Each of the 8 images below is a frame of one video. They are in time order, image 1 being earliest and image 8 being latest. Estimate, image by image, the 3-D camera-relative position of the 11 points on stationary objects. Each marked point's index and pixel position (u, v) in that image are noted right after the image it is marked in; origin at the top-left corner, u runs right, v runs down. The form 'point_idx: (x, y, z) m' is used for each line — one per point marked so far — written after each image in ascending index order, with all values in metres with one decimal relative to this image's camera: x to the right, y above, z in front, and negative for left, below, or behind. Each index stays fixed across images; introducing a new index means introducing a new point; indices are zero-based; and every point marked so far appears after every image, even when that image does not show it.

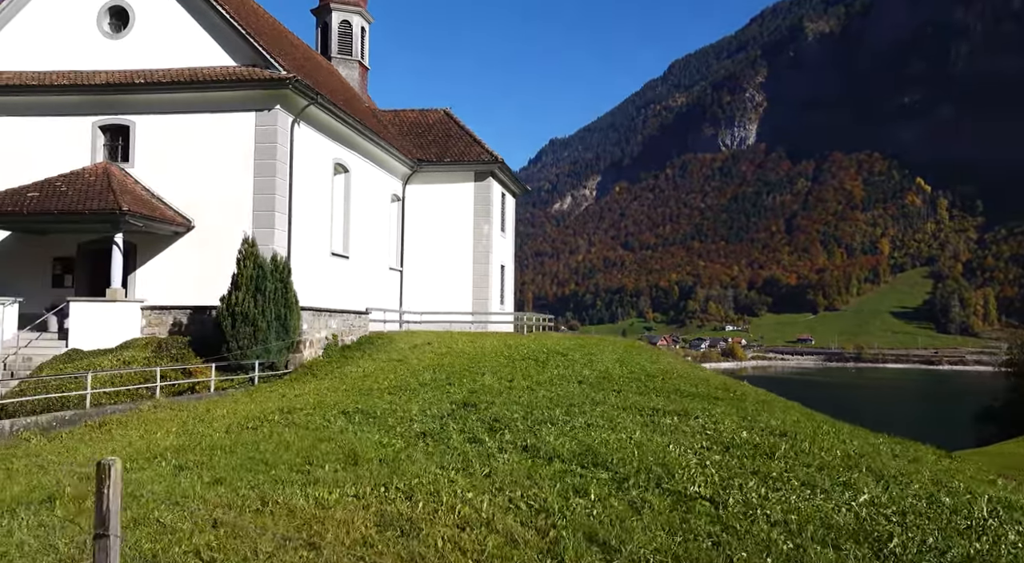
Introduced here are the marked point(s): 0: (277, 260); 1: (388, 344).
0: (-4.5, +0.4, +15.9) m
1: (-2.9, -1.5, +19.4) m
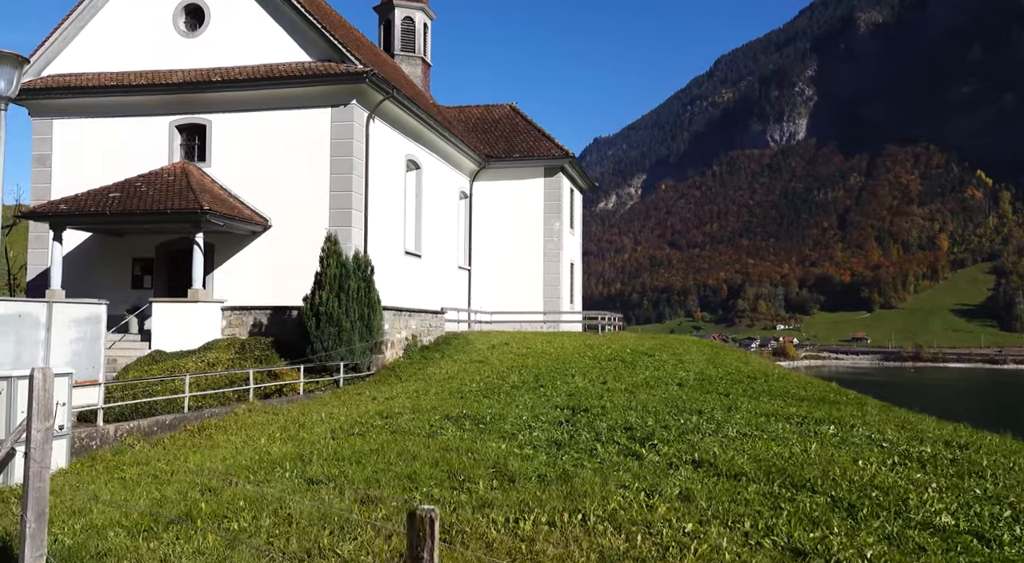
0: (-2.8, +0.4, +15.5) m
1: (-1.0, -1.4, +19.0) m
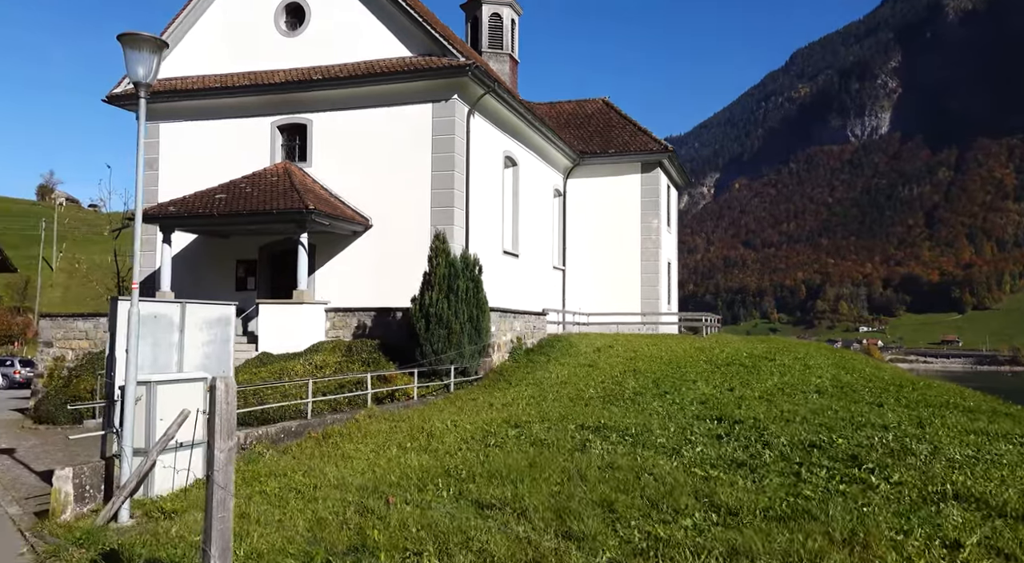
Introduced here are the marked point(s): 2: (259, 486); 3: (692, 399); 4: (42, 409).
0: (-0.8, +0.4, +15.0) m
1: (+1.3, -1.4, +18.3) m
2: (-2.0, -1.7, +6.9) m
3: (+2.5, -1.6, +11.5) m
4: (-9.6, -2.6, +17.4) m
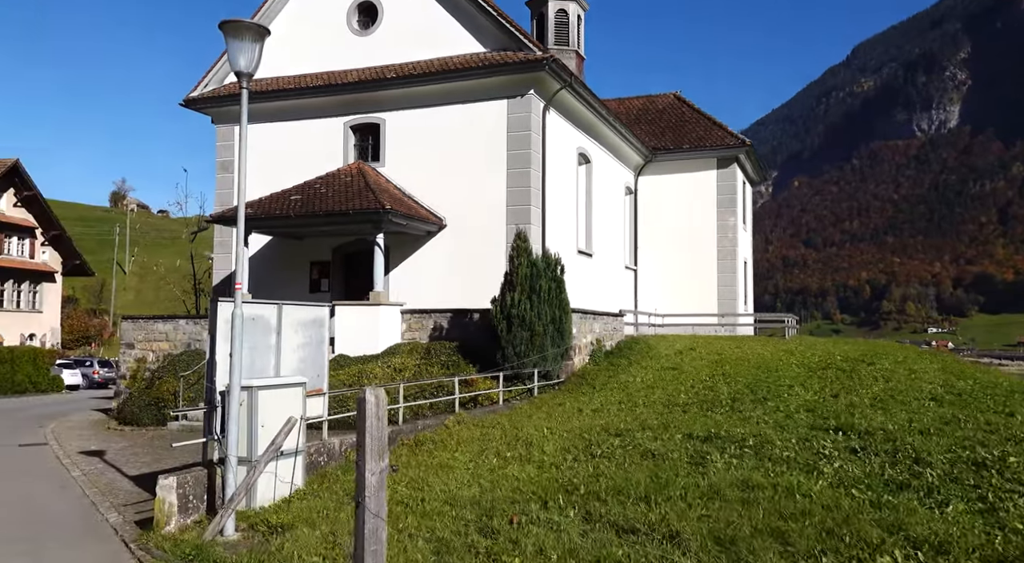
0: (+0.6, +0.4, +14.5) m
1: (+2.9, -1.4, +17.7) m
2: (-1.1, -1.7, +6.5) m
3: (+3.7, -1.6, +10.8) m
4: (-7.9, -2.7, +17.5) m
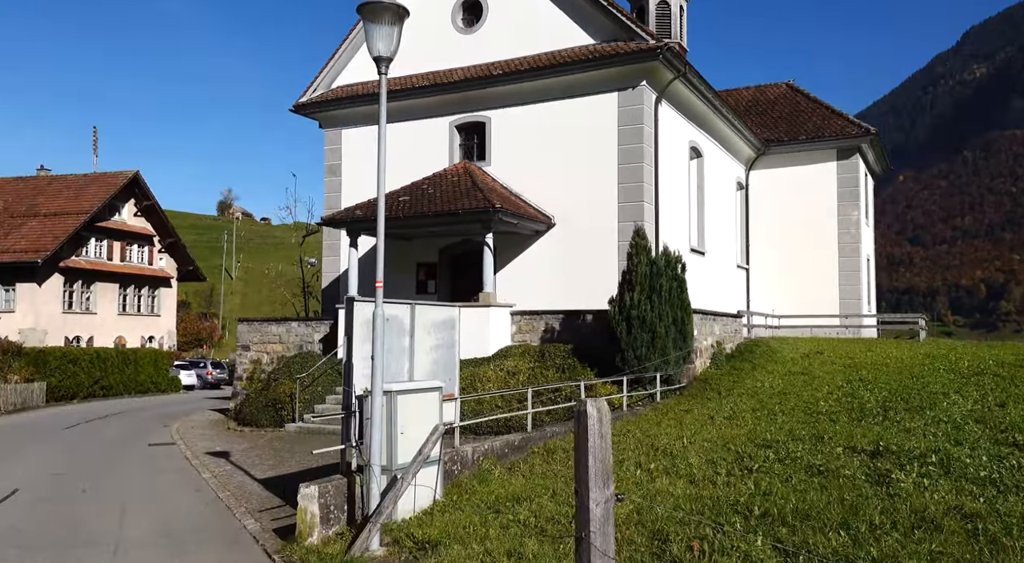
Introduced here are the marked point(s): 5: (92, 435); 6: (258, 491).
0: (+2.6, +0.4, +13.8) m
1: (+5.2, -1.4, +16.7) m
2: (0.0, -1.6, +6.0) m
3: (+5.2, -1.5, +9.8) m
4: (-5.6, -2.7, +17.7) m
5: (-9.6, -3.5, +19.4) m
6: (-3.0, -2.4, +9.8) m
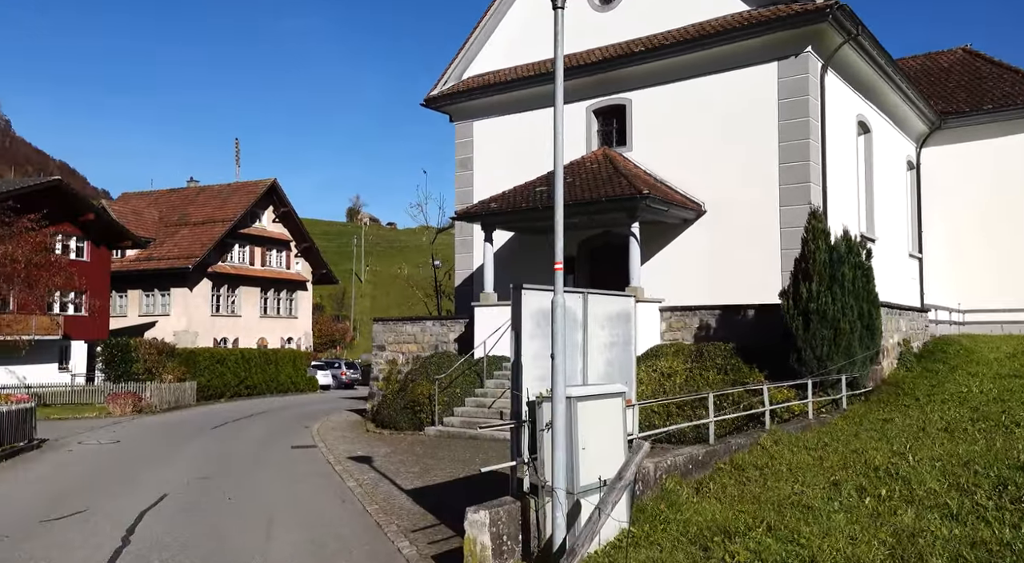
0: (+4.9, +0.6, +12.1) m
1: (+7.9, -1.2, +14.5) m
2: (+1.2, -1.5, +4.7) m
3: (+6.9, -1.3, +7.7) m
4: (-2.6, -2.7, +17.1) m
5: (-6.3, -3.5, +19.3) m
6: (-1.1, -2.4, +8.9) m
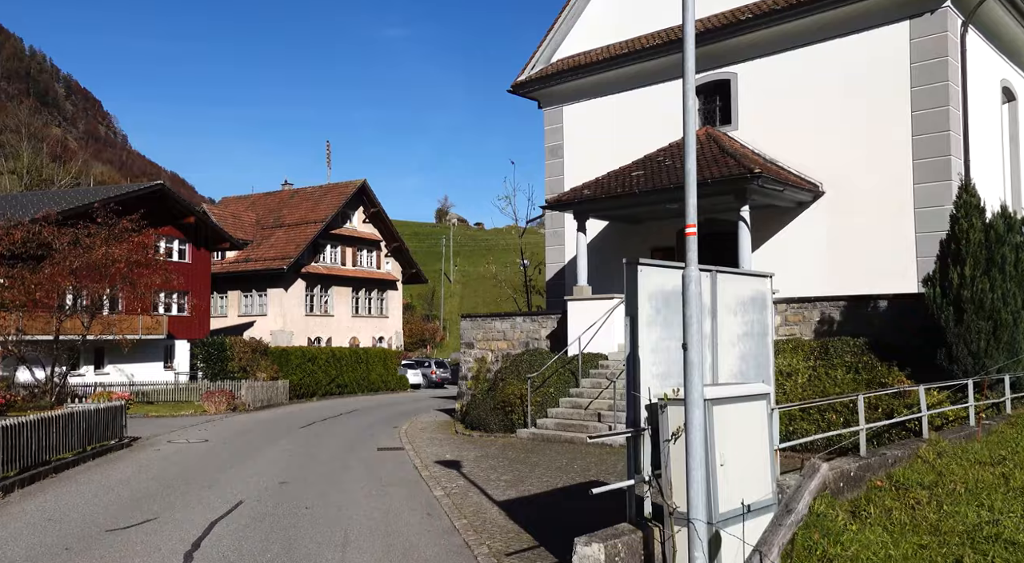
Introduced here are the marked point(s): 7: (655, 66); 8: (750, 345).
0: (+6.1, +0.8, +10.4) m
1: (+9.5, -1.0, +12.5) m
2: (+1.7, -1.4, +3.4) m
3: (+7.7, -1.1, +5.8) m
4: (-0.7, -2.5, +16.1) m
5: (-4.1, -3.4, +18.7) m
6: (-0.2, -2.2, +7.8) m
7: (+3.1, +4.7, +18.7) m
8: (+1.7, -0.5, +6.0) m
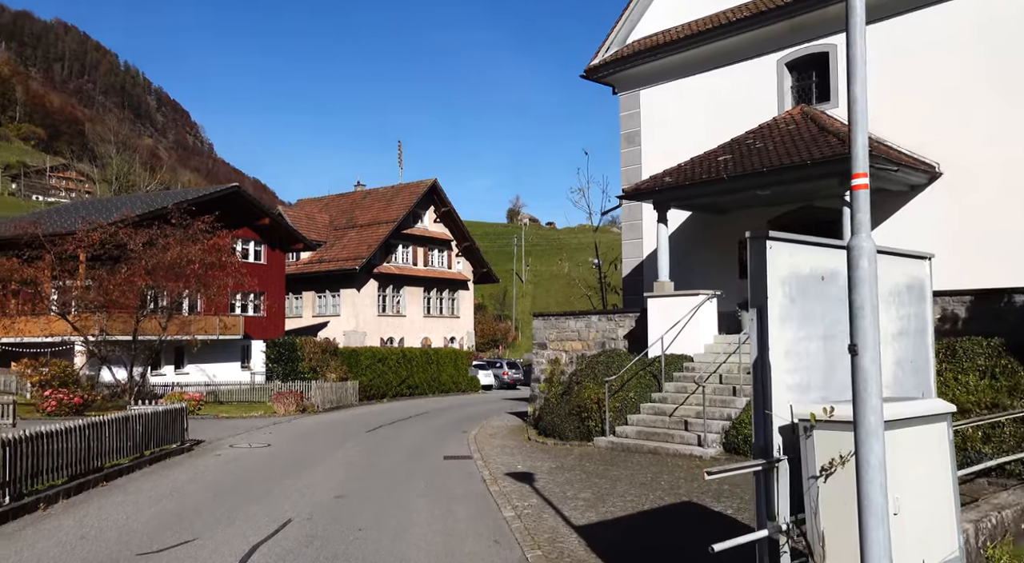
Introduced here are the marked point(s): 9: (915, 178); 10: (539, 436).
0: (+7.0, +0.9, +8.6) m
1: (+10.5, -0.8, +10.4) m
2: (+2.0, -1.3, +2.0) m
3: (+8.2, -1.0, +3.9) m
4: (+0.6, -2.5, +14.9) m
5: (-2.6, -3.4, +17.8) m
6: (+0.5, -2.1, +6.6) m
7: (+4.6, +4.8, +17.1) m
8: (+2.2, -0.4, +4.6) m
9: (+6.2, +1.6, +12.7) m
10: (+0.5, -2.8, +15.2) m
